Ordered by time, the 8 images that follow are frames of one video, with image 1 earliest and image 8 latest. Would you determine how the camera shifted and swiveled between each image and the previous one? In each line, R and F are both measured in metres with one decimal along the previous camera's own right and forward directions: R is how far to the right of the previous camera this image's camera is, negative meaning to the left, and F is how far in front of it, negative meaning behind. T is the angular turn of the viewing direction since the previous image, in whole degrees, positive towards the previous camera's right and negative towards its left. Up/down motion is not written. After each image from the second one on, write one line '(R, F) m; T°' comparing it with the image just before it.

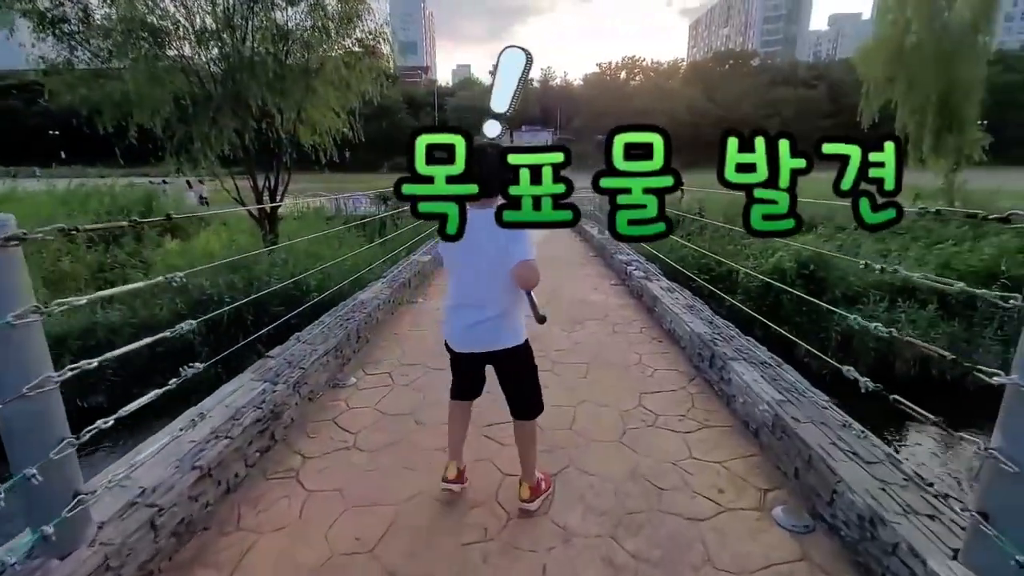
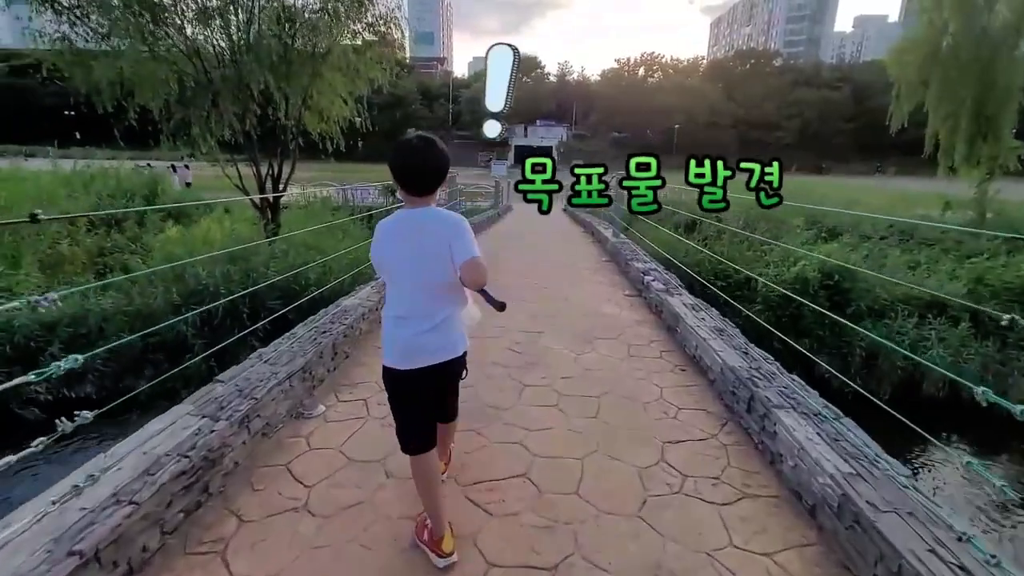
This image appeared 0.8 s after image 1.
(0.0, +0.3) m; -1°
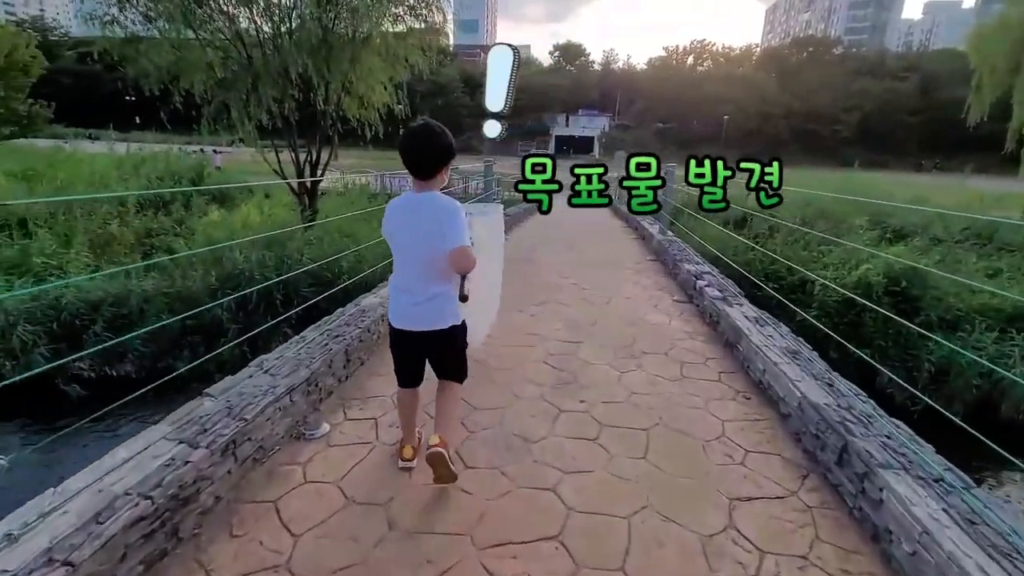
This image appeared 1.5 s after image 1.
(0.0, +0.2) m; -4°
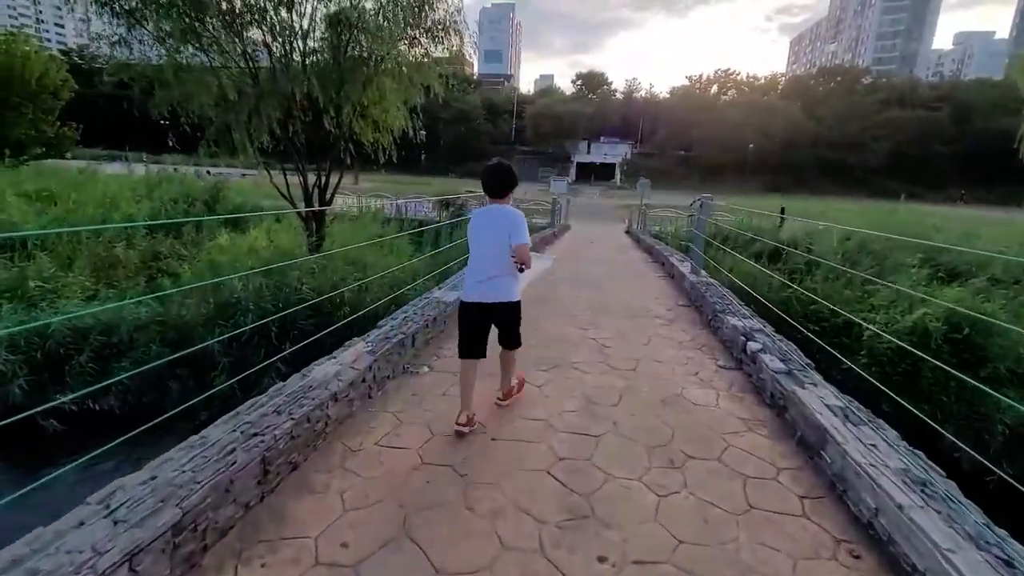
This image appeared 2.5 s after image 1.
(+0.1, +0.5) m; -2°
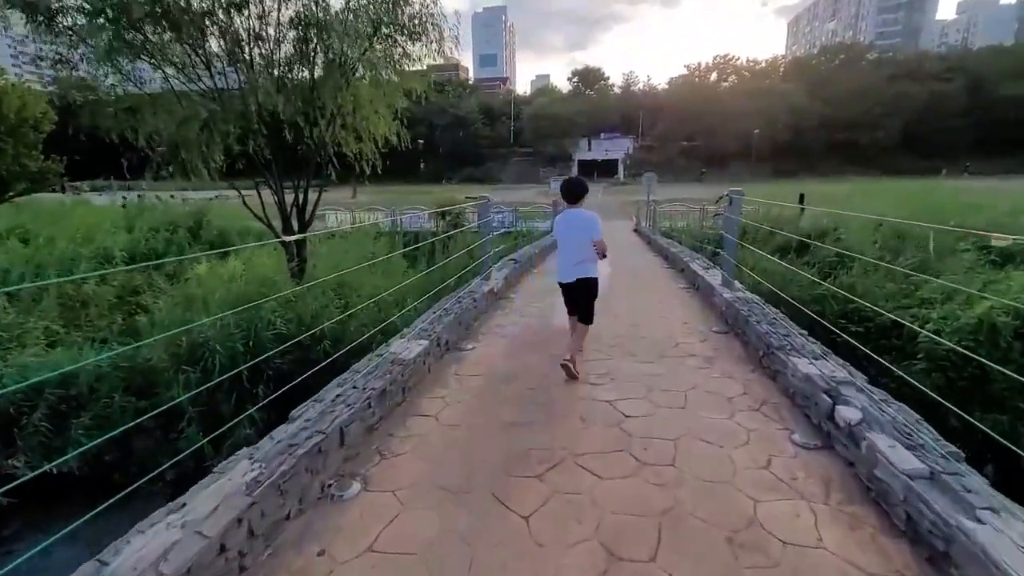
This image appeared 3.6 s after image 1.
(+0.1, +0.6) m; -1°
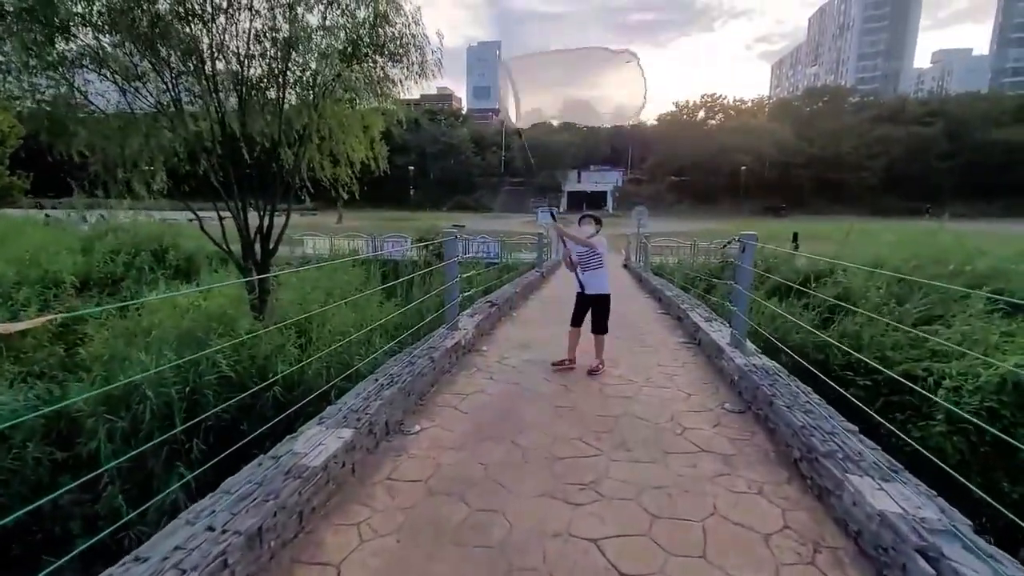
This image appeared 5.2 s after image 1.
(+0.1, +0.5) m; +1°
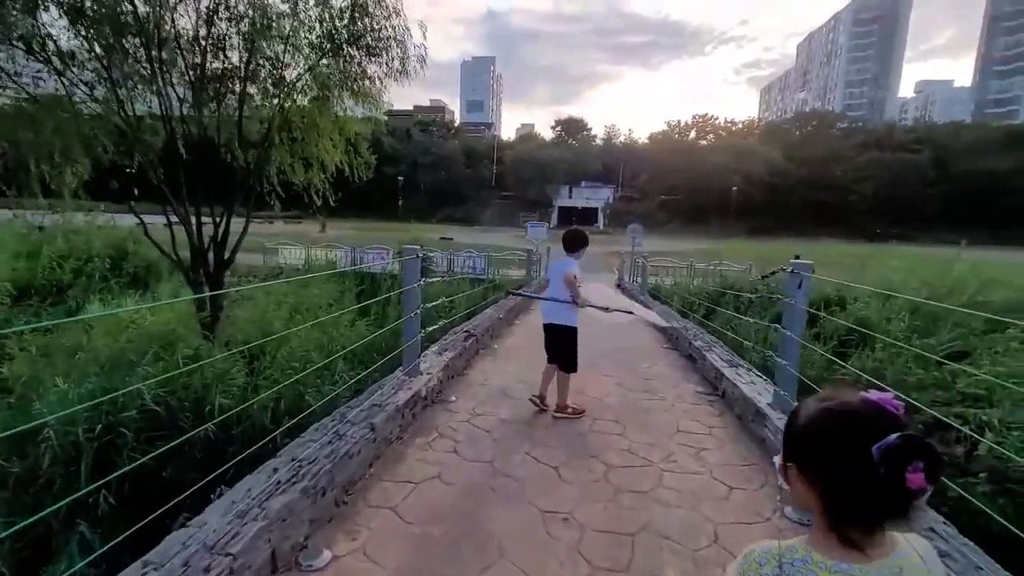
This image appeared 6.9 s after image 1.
(0.0, +0.6) m; +1°
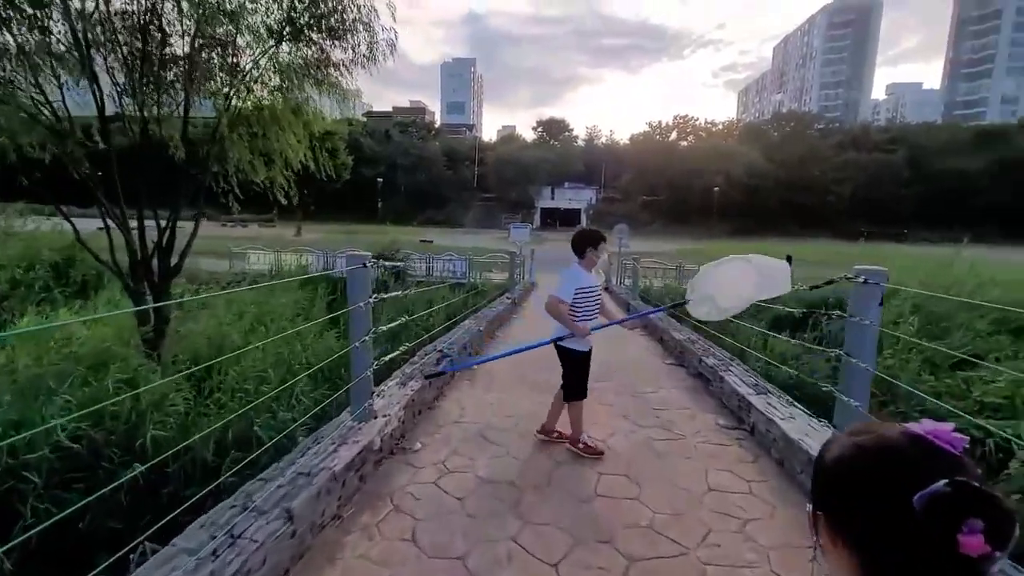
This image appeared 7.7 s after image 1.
(0.0, +0.5) m; +2°
